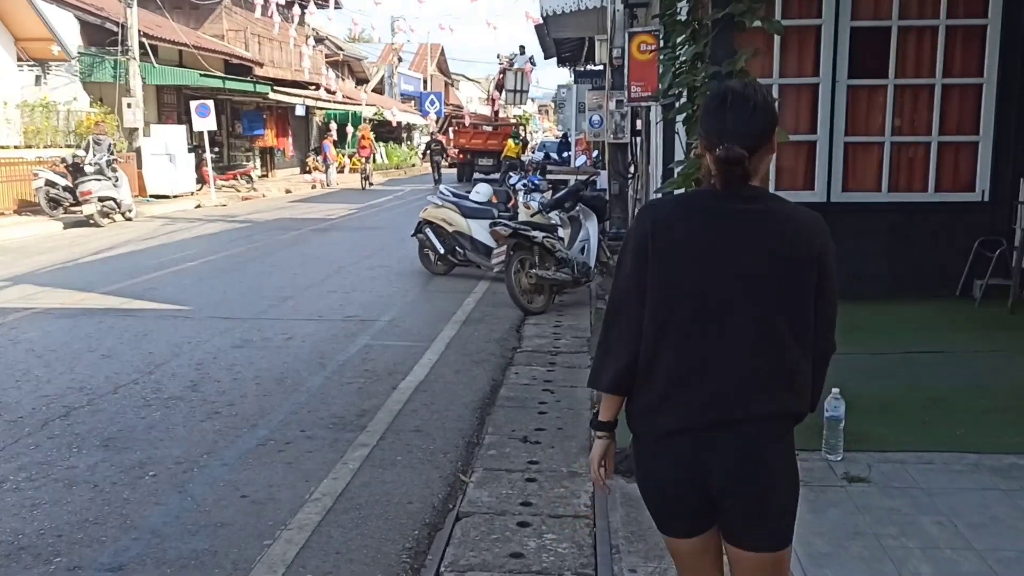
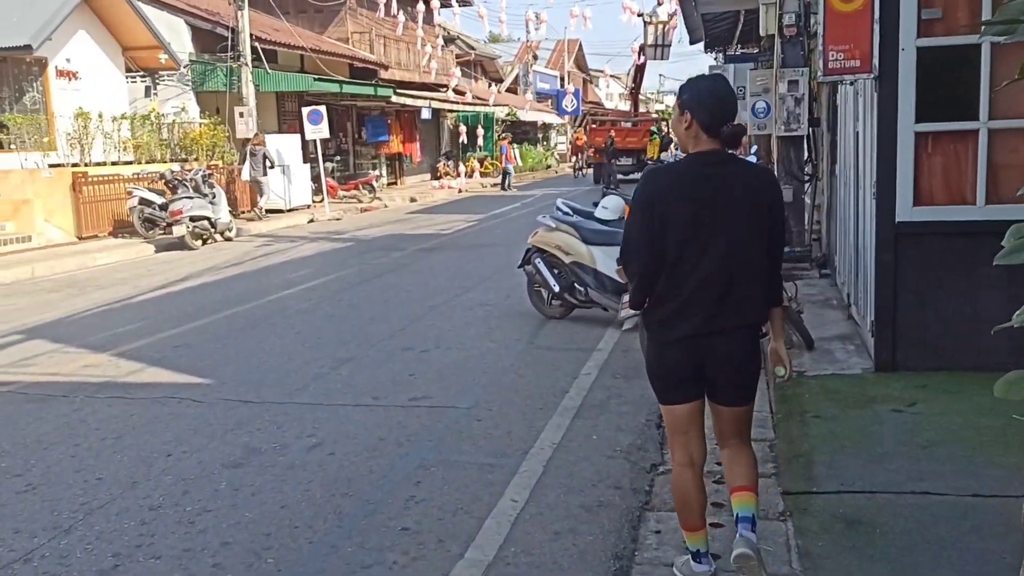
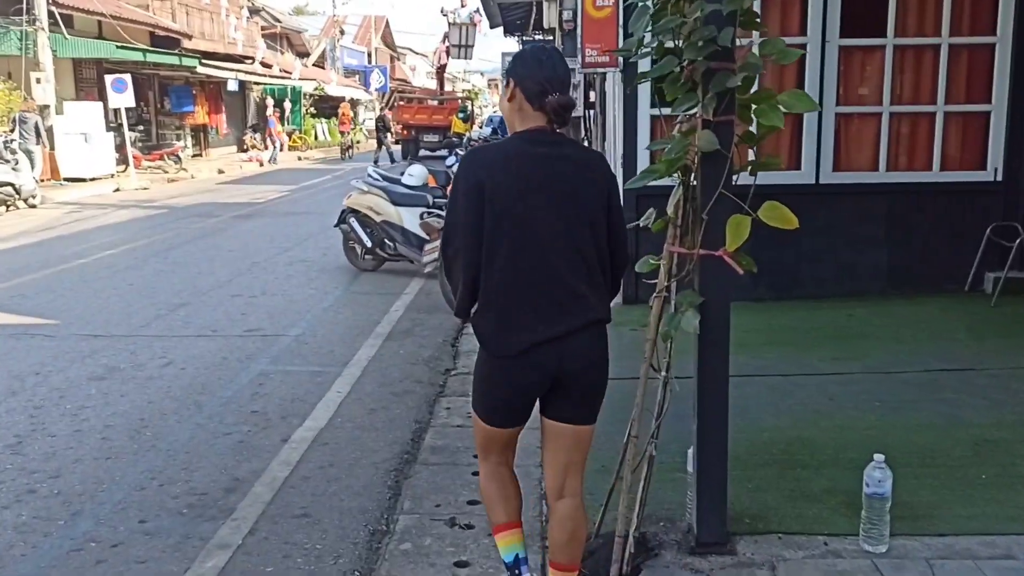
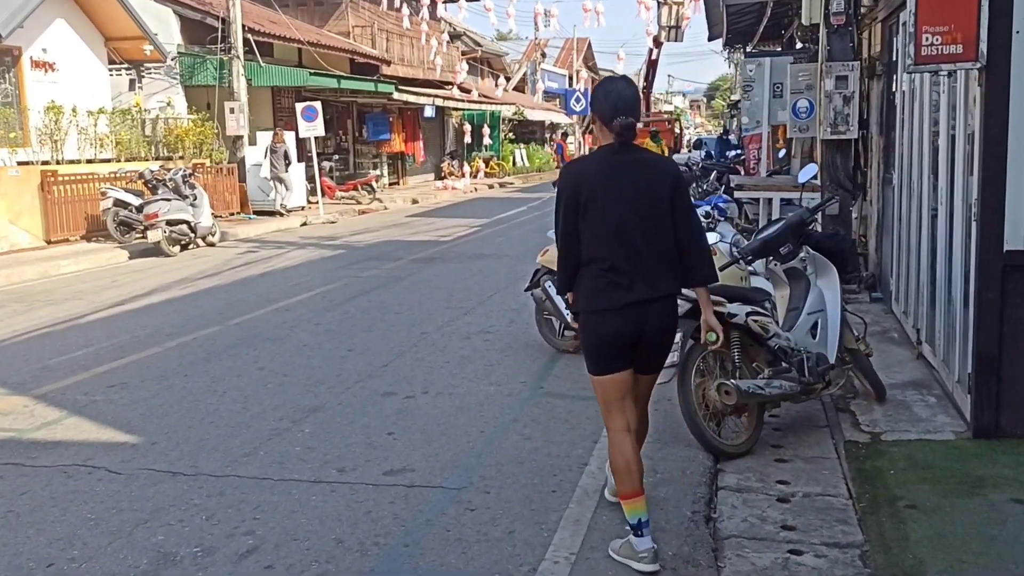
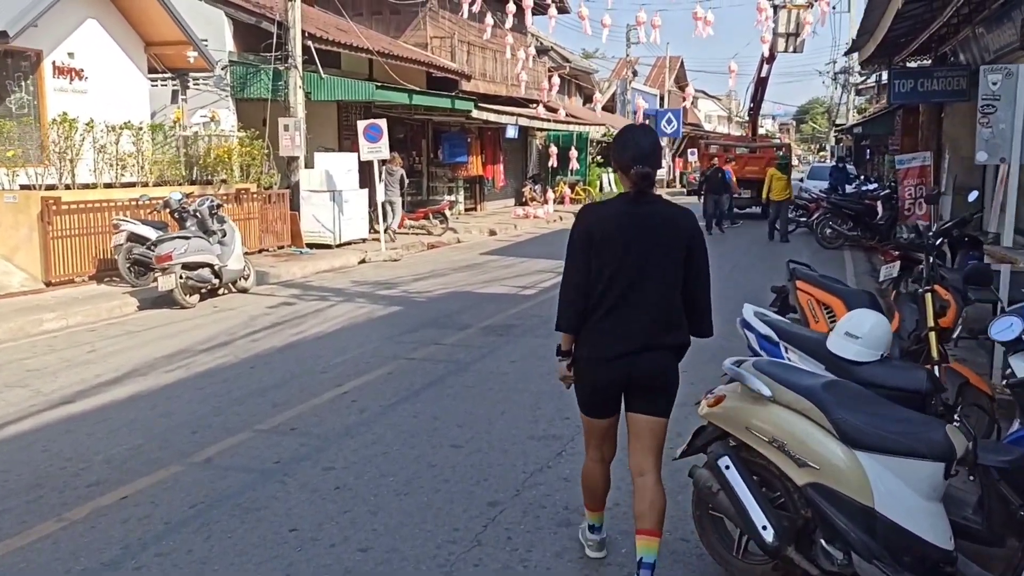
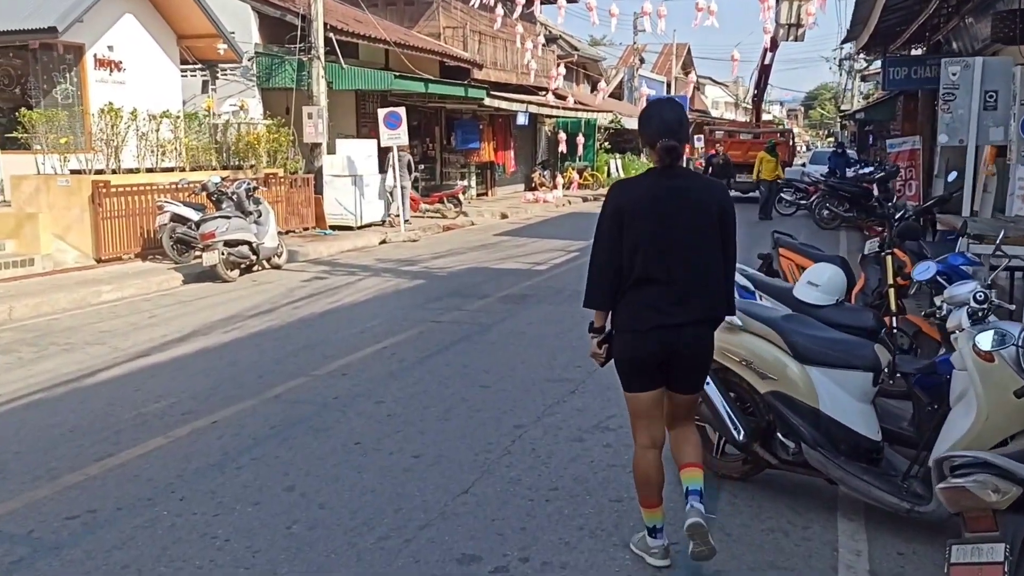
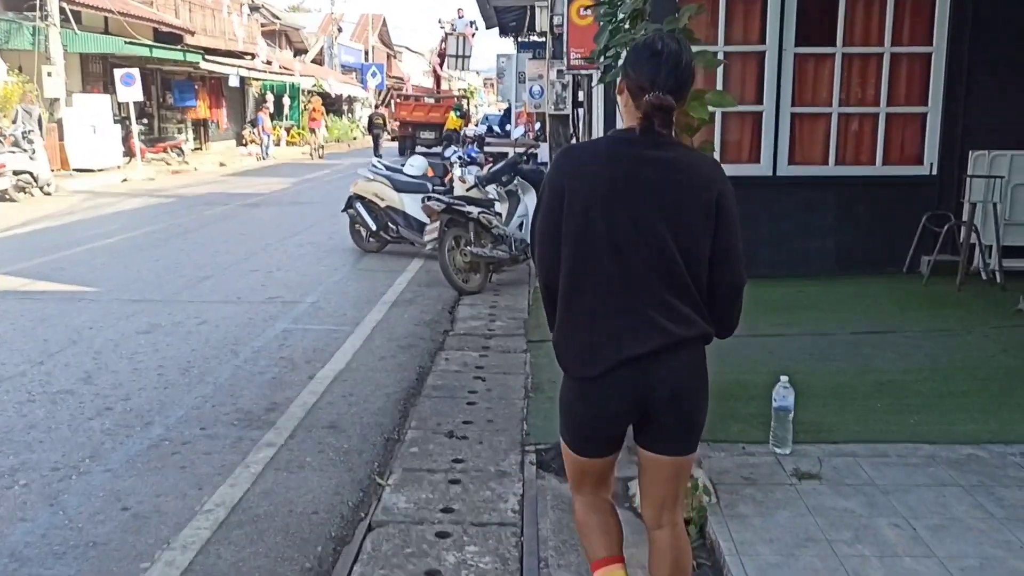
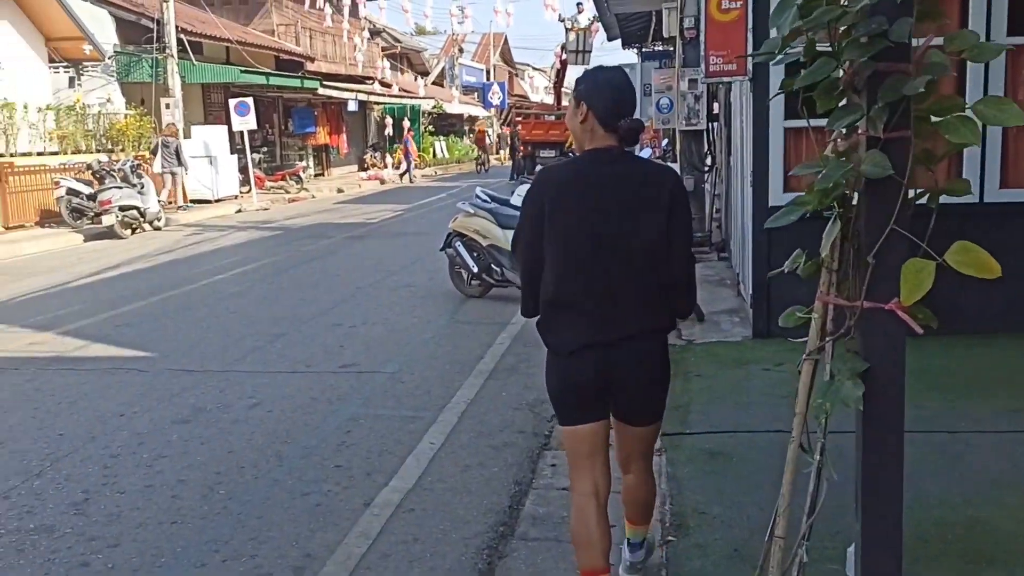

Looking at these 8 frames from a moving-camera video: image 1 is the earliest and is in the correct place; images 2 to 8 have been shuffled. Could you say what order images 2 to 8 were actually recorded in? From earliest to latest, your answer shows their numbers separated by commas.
7, 3, 8, 2, 4, 6, 5
